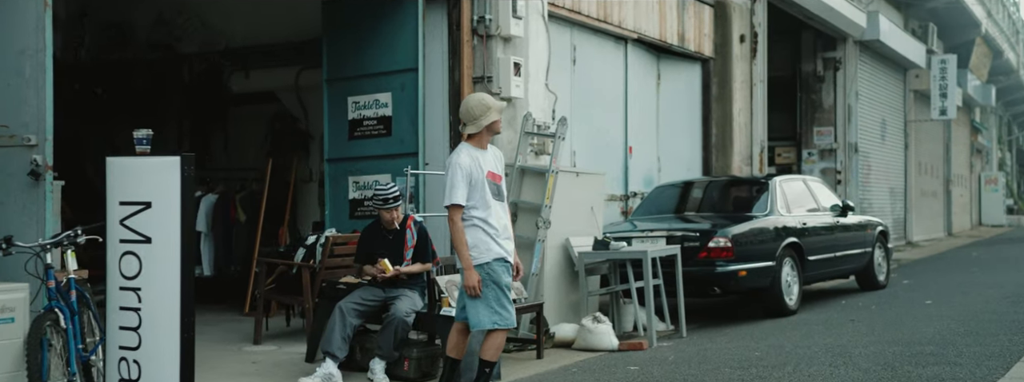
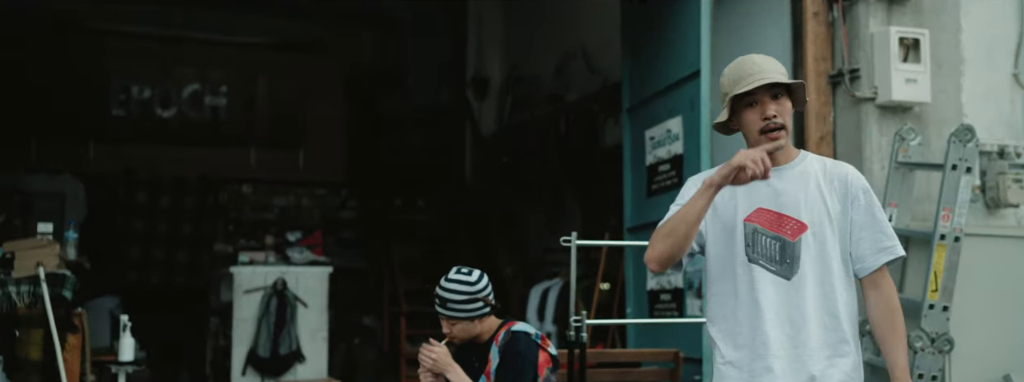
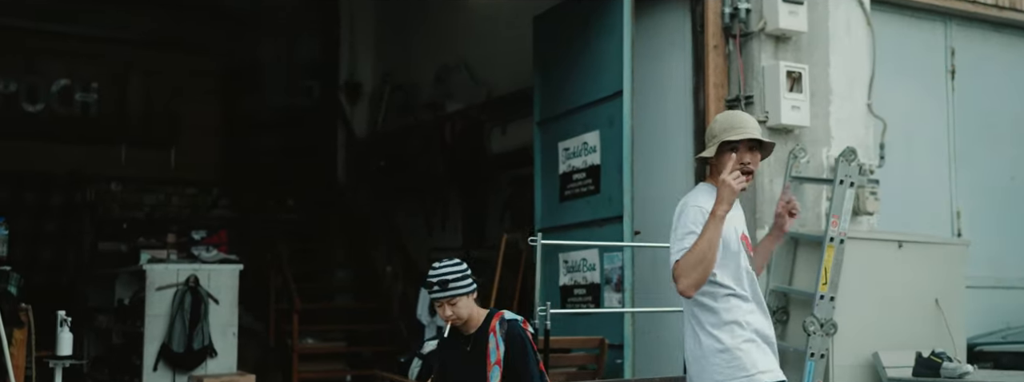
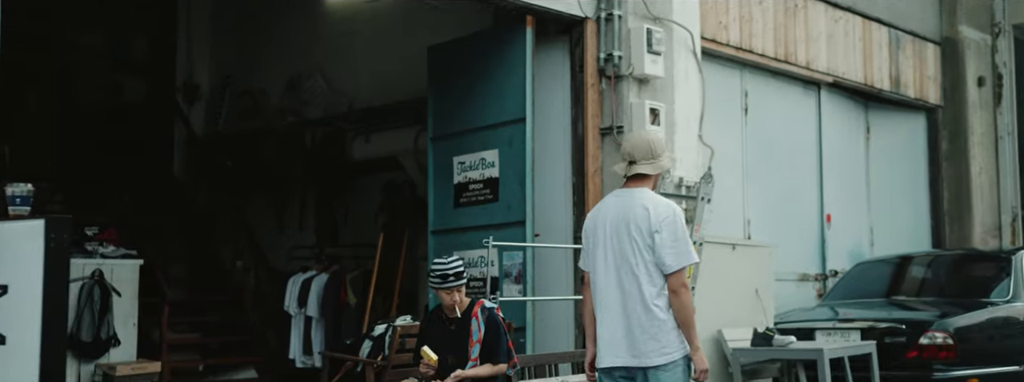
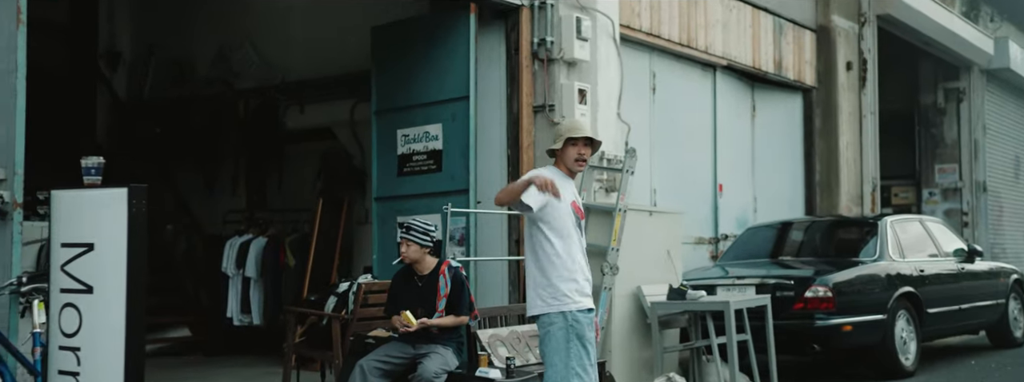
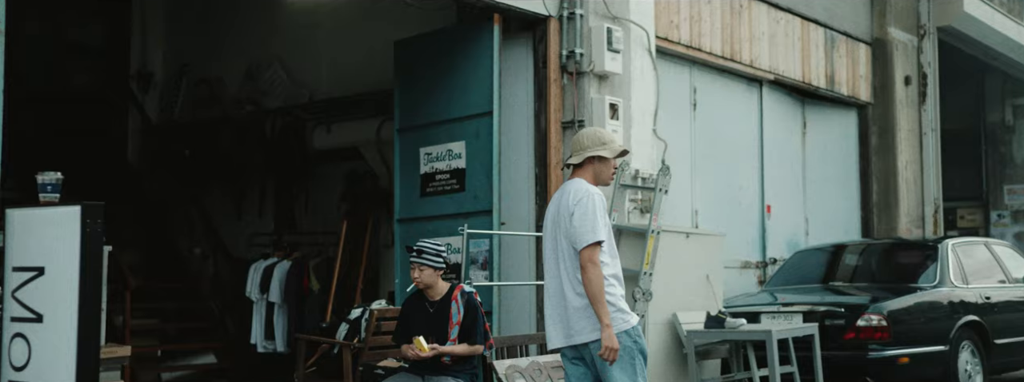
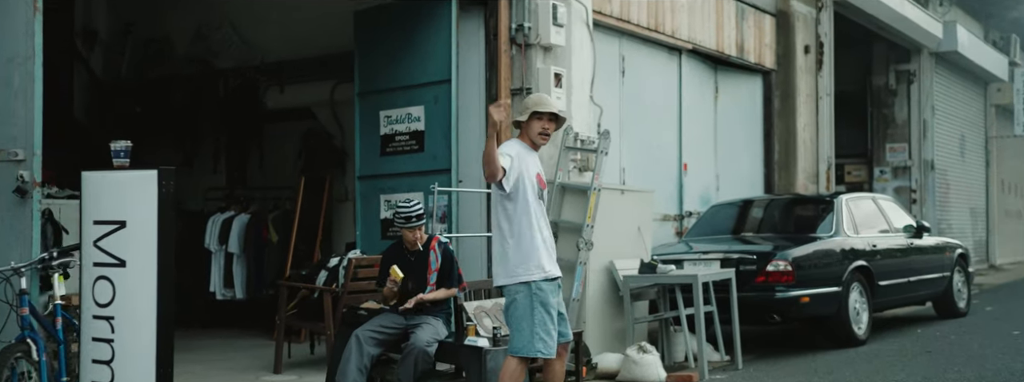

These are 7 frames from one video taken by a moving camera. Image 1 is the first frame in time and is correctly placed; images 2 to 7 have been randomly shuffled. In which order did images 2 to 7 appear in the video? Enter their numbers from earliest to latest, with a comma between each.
7, 5, 6, 4, 3, 2
